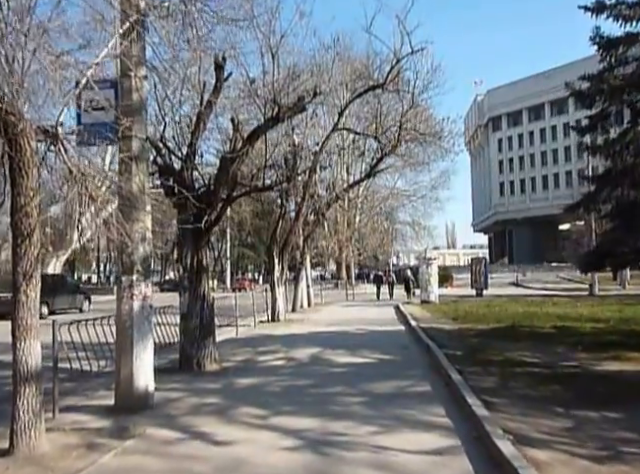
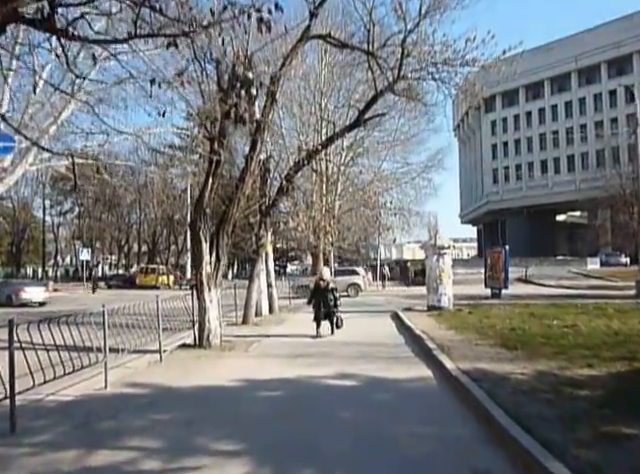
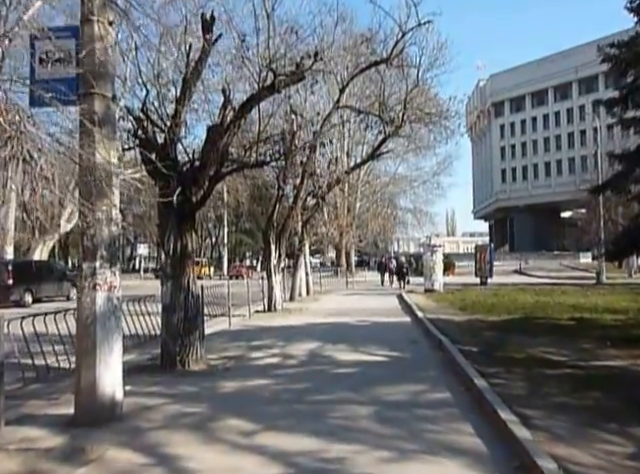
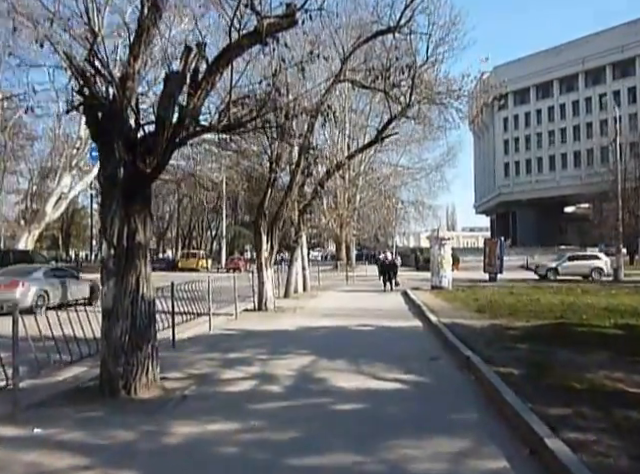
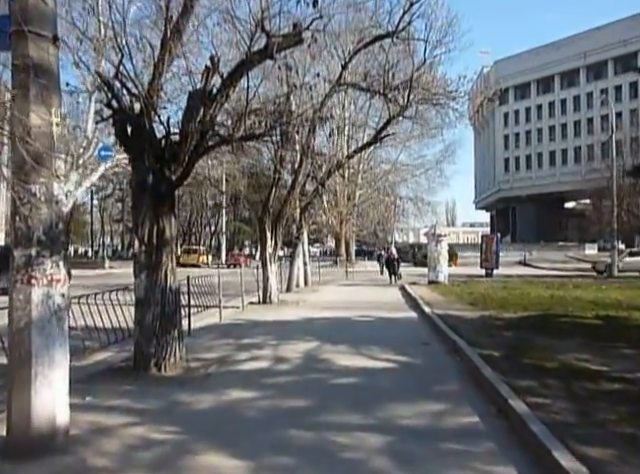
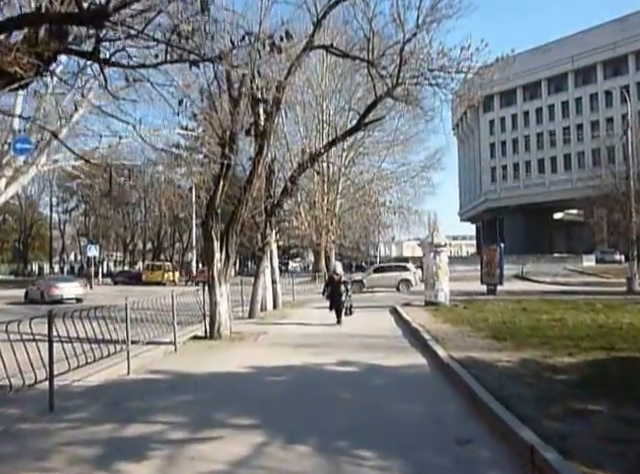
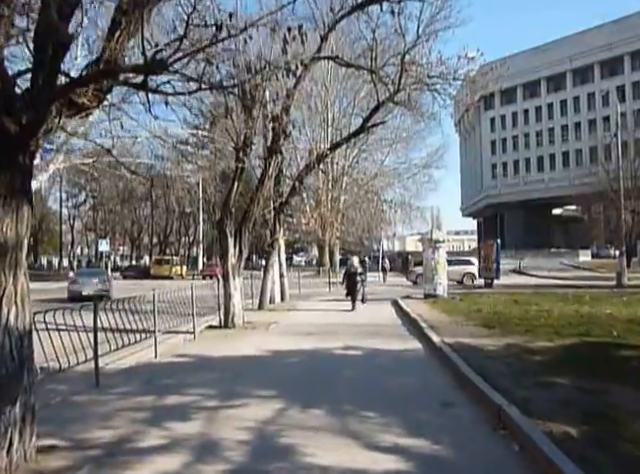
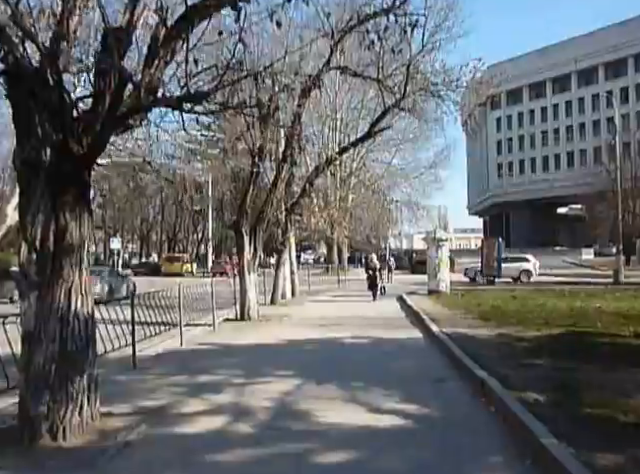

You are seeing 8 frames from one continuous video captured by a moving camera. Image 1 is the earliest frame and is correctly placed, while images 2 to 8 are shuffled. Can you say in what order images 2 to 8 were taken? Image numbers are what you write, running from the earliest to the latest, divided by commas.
3, 5, 4, 8, 7, 6, 2
